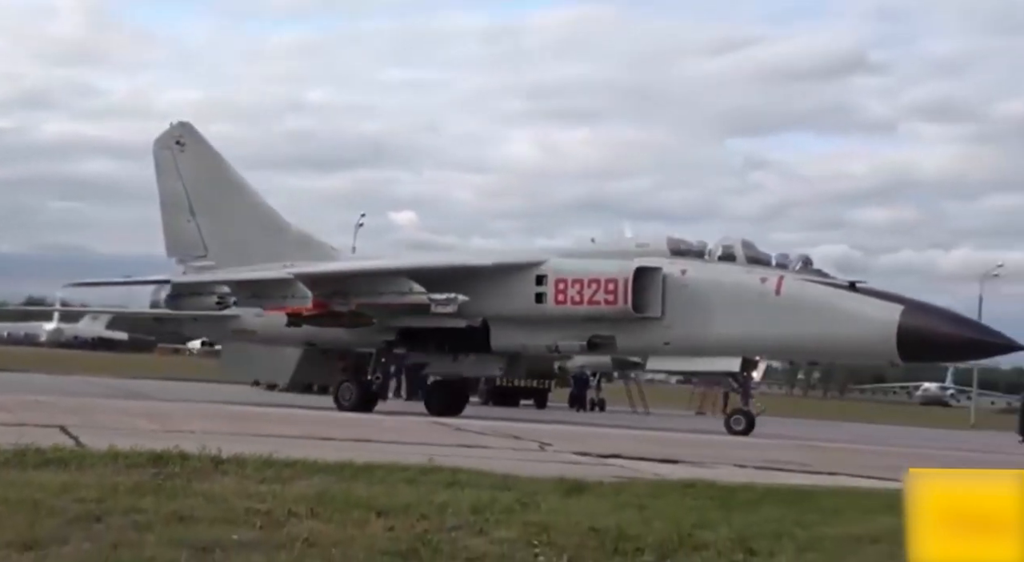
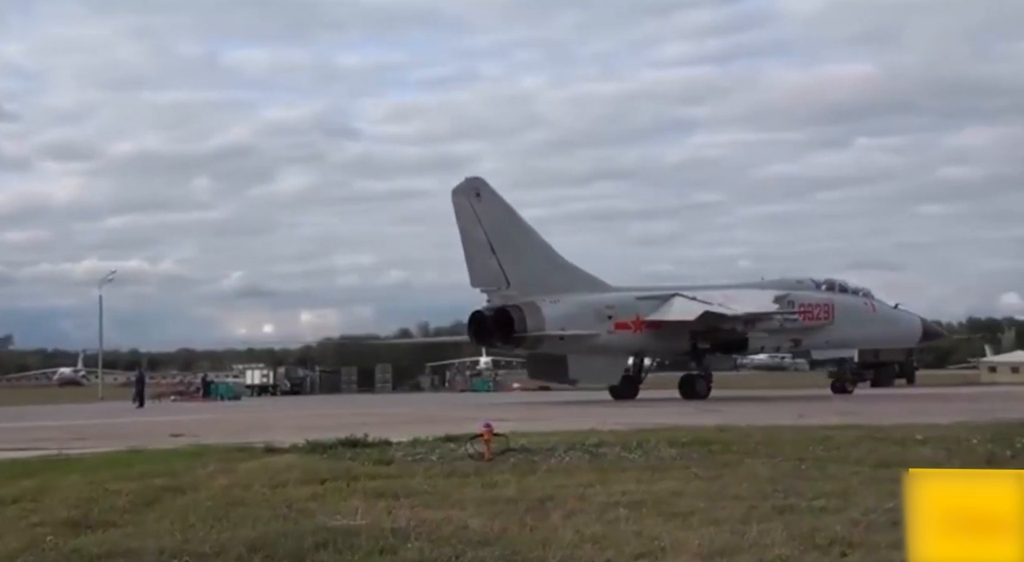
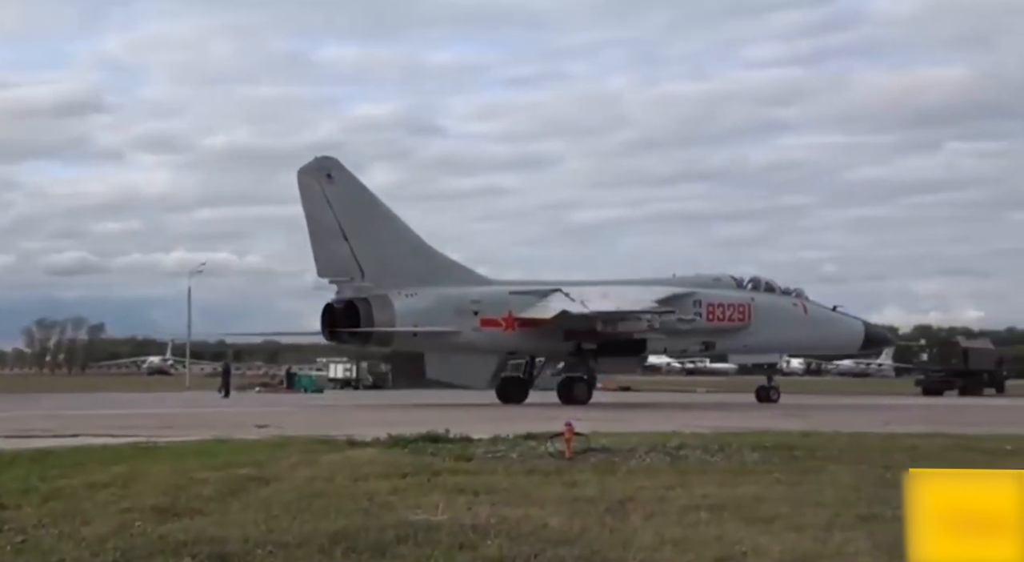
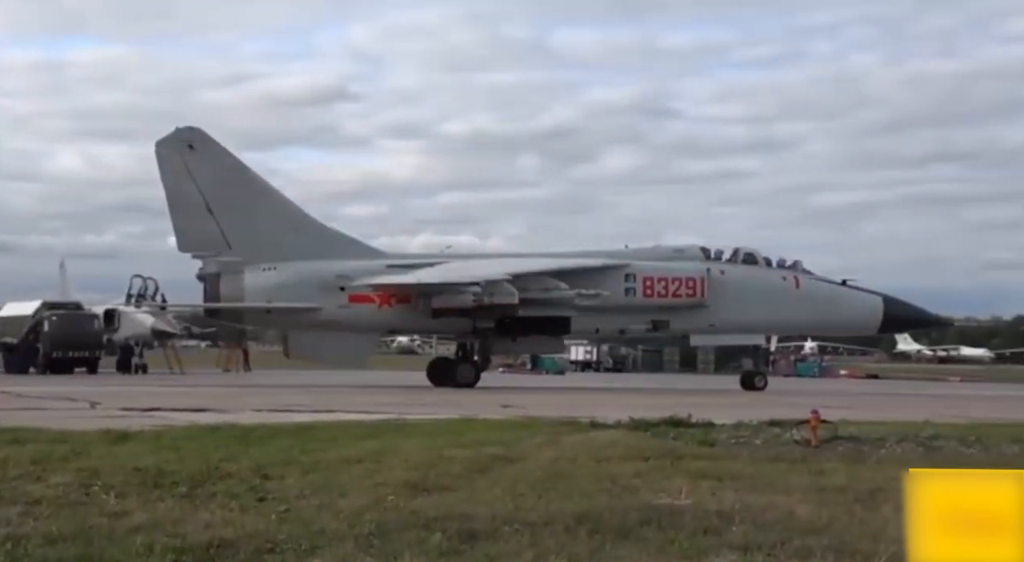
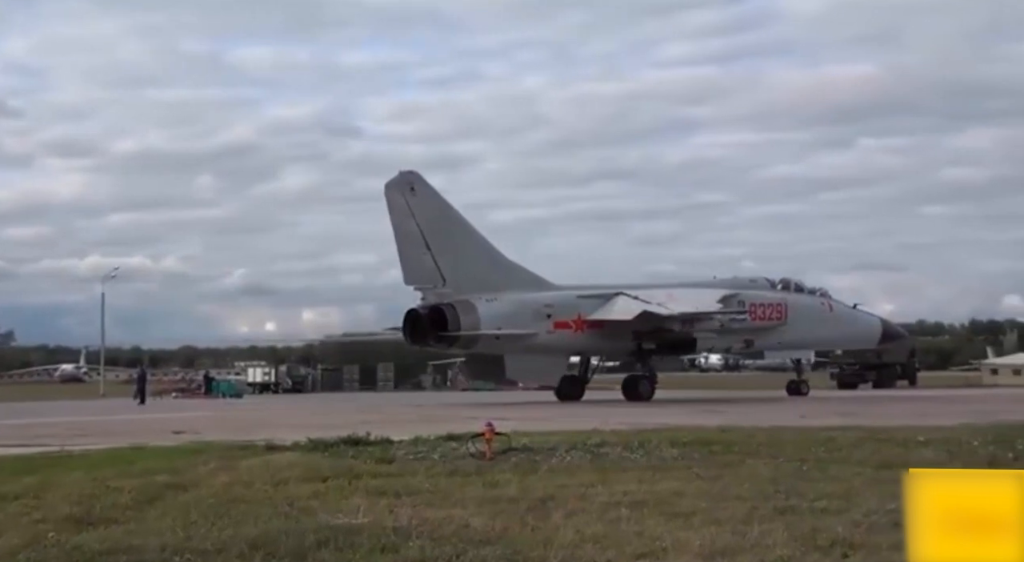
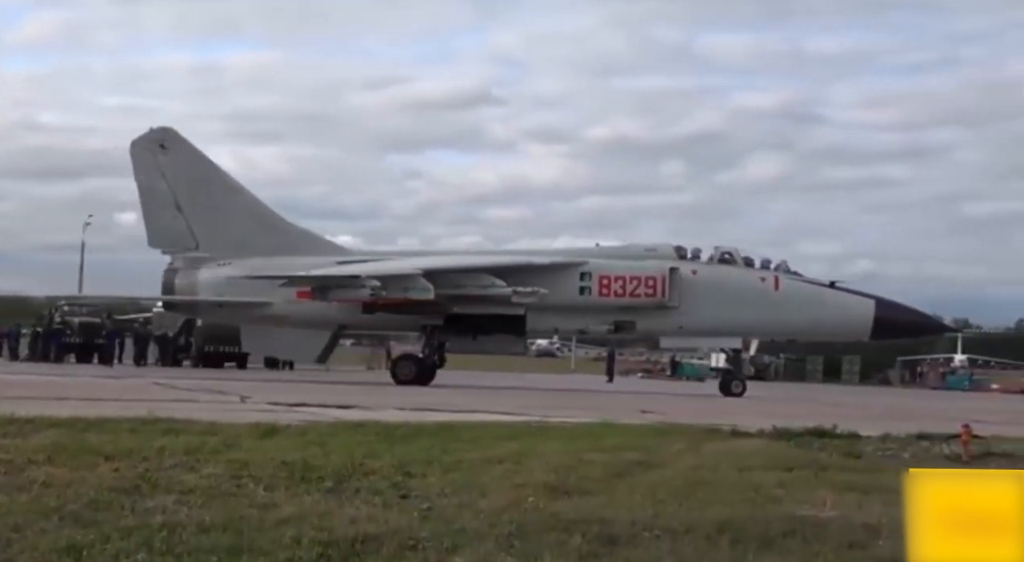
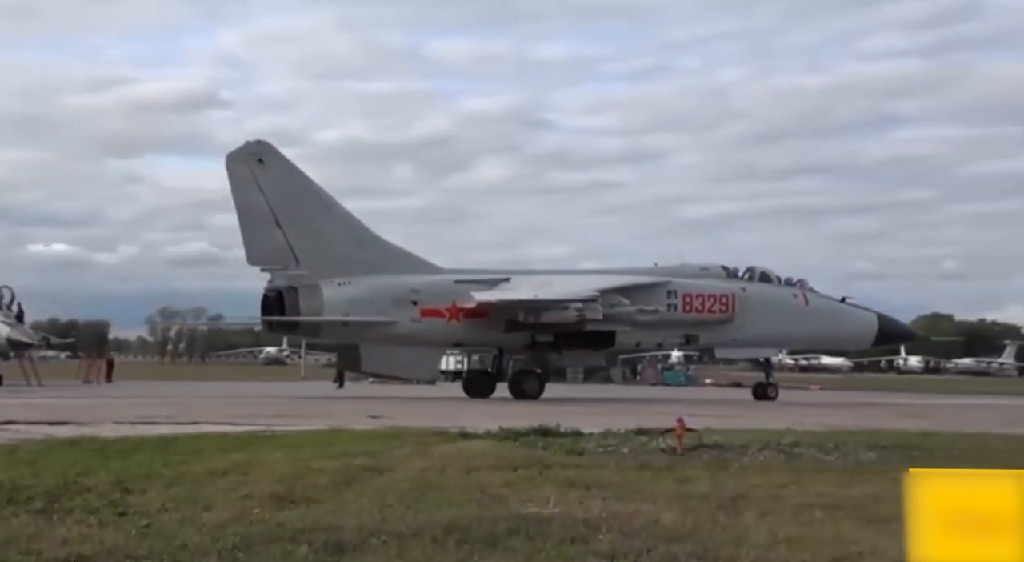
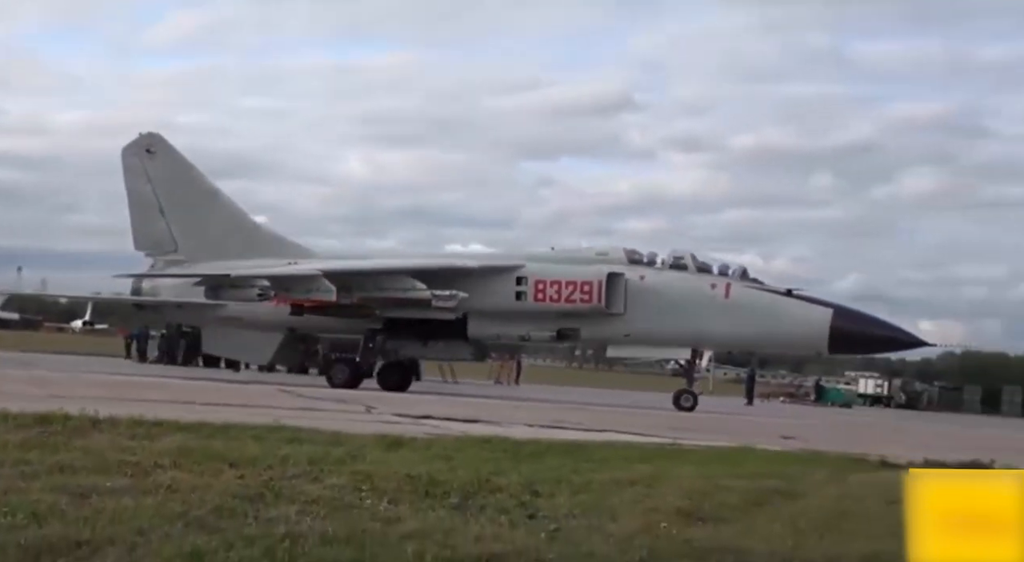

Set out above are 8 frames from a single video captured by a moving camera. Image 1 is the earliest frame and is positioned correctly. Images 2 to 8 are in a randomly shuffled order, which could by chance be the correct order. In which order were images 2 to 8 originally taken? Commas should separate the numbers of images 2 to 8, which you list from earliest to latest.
8, 6, 4, 7, 3, 5, 2
